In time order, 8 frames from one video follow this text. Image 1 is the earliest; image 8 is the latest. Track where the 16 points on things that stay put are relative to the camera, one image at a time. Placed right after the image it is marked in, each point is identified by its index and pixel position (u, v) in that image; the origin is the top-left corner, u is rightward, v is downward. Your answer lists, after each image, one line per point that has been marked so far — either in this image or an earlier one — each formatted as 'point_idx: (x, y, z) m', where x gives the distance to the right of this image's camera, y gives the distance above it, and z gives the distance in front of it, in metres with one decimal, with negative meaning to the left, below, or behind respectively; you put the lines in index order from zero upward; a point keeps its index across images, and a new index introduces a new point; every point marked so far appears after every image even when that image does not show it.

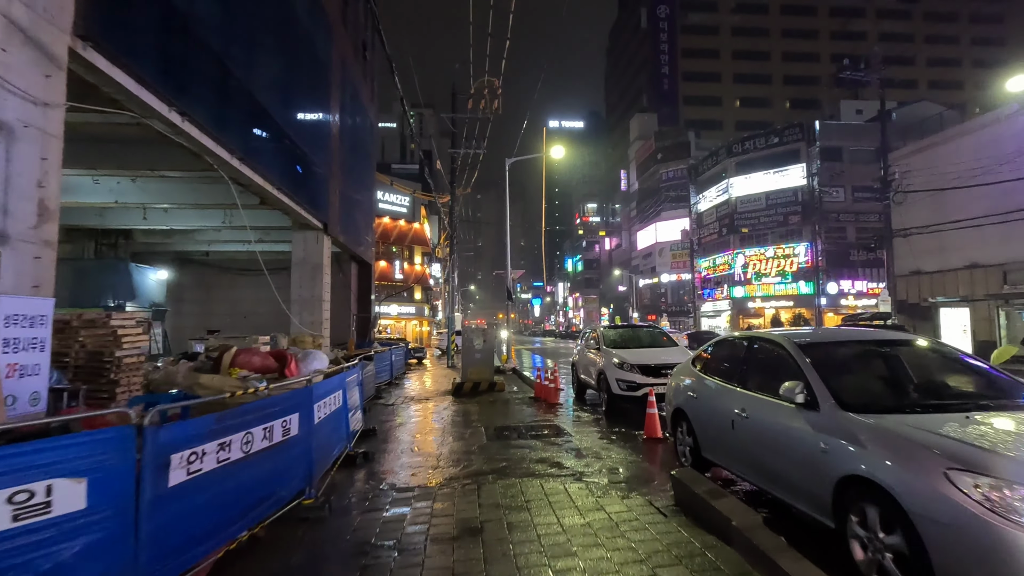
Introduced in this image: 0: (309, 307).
0: (-6.0, -0.6, +16.0) m
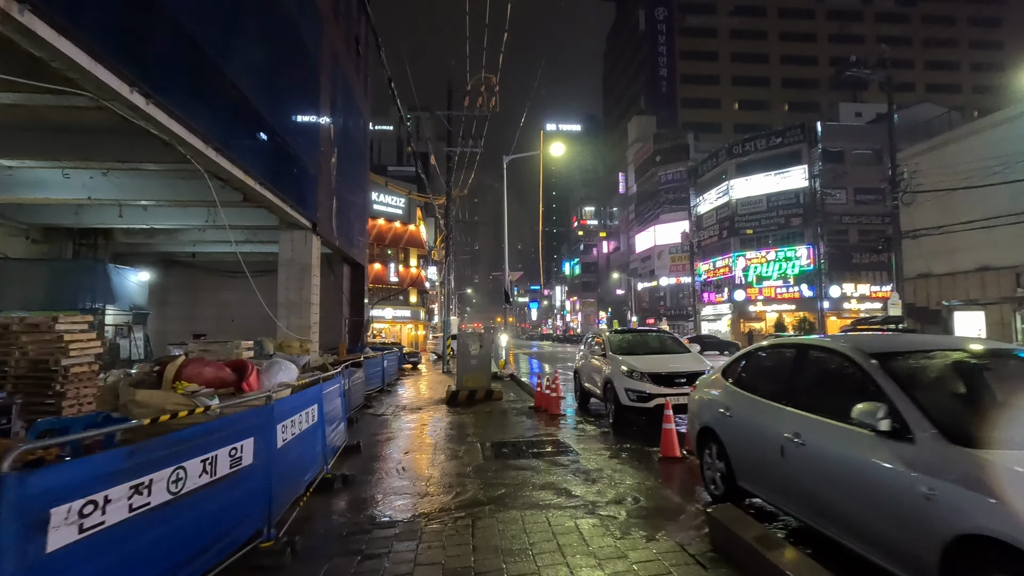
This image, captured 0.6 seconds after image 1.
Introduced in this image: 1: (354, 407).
0: (-6.1, -0.7, +15.3) m
1: (-3.1, -2.3, +10.5) m
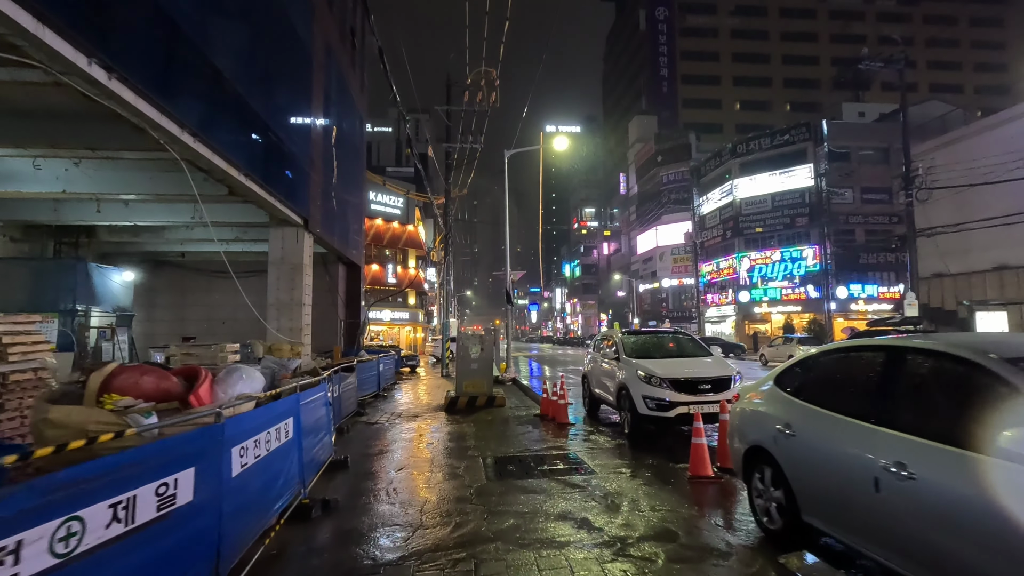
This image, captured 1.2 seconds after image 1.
0: (-6.0, -0.6, +14.5) m
1: (-3.1, -2.3, +9.7) m
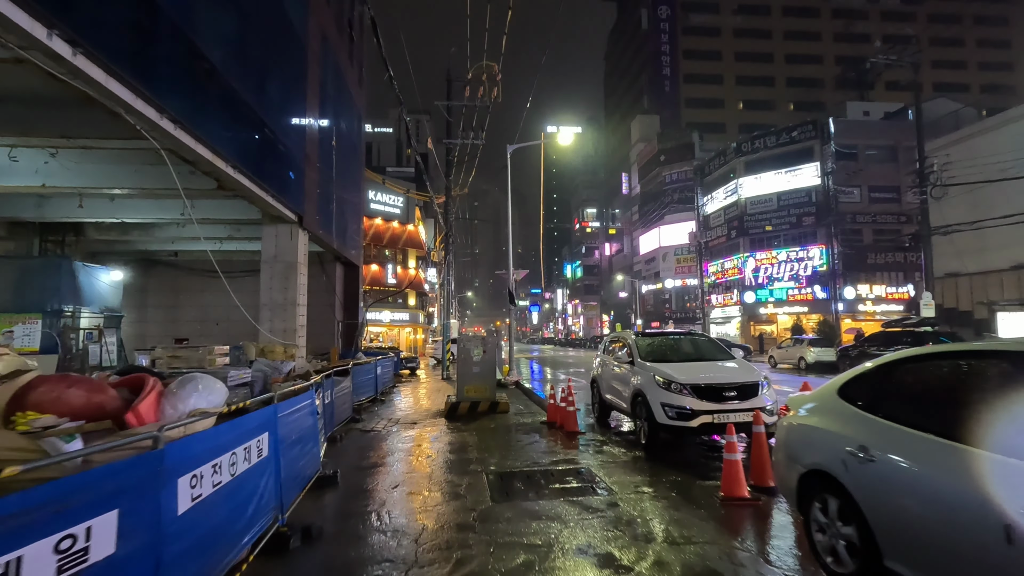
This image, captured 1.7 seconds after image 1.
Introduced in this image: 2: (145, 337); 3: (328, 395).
0: (-6.0, -0.6, +13.9) m
1: (-3.0, -2.3, +9.1) m
2: (-13.1, -1.7, +19.3) m
3: (-2.9, -1.7, +8.4) m
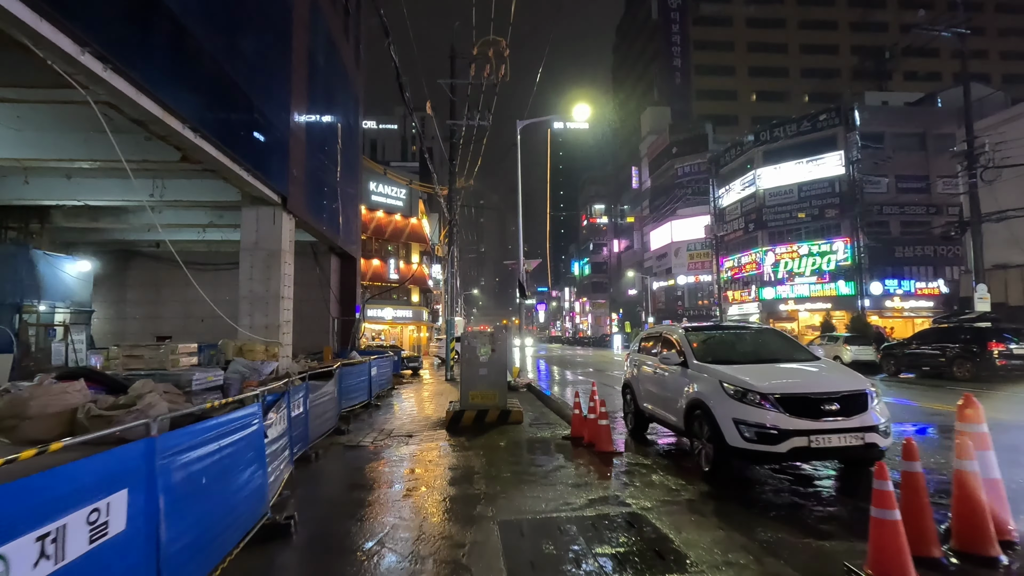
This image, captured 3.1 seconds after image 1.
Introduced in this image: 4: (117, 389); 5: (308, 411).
0: (-5.7, -0.4, +12.3) m
1: (-2.8, -2.1, +7.5) m
2: (-12.8, -1.5, +17.8) m
3: (-2.7, -1.4, +6.8) m
4: (-6.4, -1.6, +8.7) m
5: (-2.7, -1.6, +7.2) m
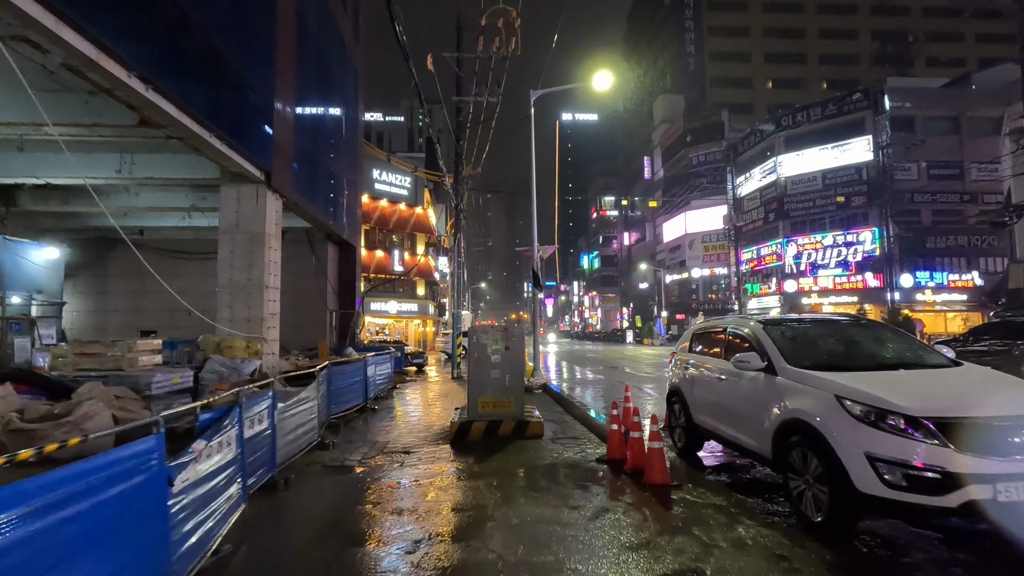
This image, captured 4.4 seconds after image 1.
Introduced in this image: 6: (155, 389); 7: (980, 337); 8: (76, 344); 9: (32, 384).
0: (-5.4, -0.2, +10.9) m
1: (-2.5, -1.9, +6.0) m
2: (-12.5, -1.2, +16.5) m
3: (-2.4, -1.3, +5.3) m
4: (-6.1, -1.4, +7.3) m
5: (-2.5, -1.5, +5.7) m
6: (-5.3, -1.5, +8.0) m
7: (+13.0, -1.3, +14.9) m
8: (-6.8, -0.9, +8.4) m
9: (-6.4, -1.3, +7.2) m
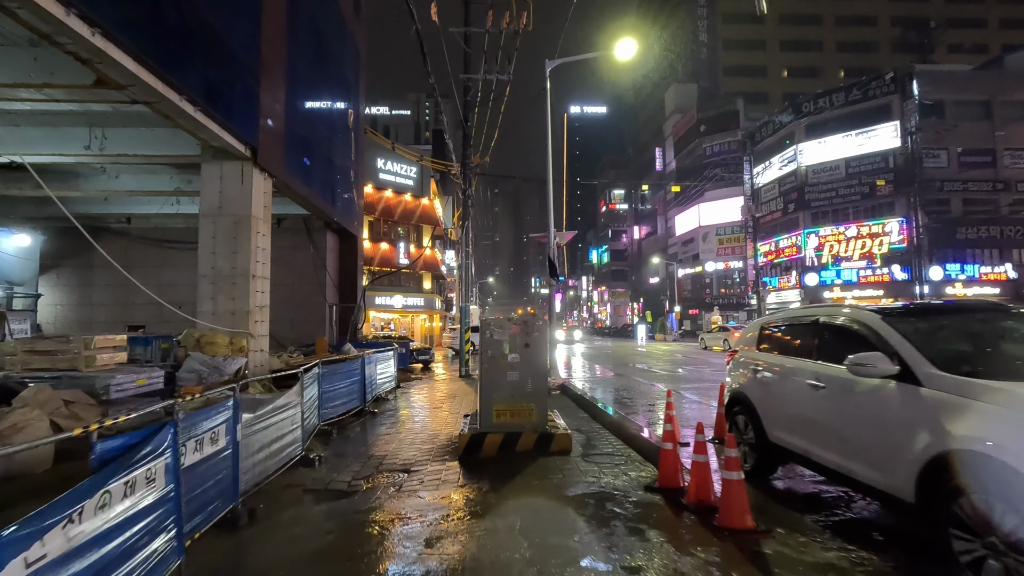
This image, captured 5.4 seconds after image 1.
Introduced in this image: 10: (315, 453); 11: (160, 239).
0: (-5.1, 0.0, +9.8) m
1: (-2.3, -1.7, +4.9) m
2: (-12.1, -1.0, +15.4) m
3: (-2.2, -1.1, +4.2) m
4: (-5.9, -1.3, +6.2) m
5: (-2.3, -1.3, +4.6) m
6: (-5.0, -1.3, +6.8) m
7: (+13.3, -1.1, +13.6) m
8: (-6.6, -0.7, +7.3) m
9: (-6.2, -1.1, +6.1) m
10: (-2.3, -2.0, +6.6) m
11: (-10.4, +1.4, +15.8) m
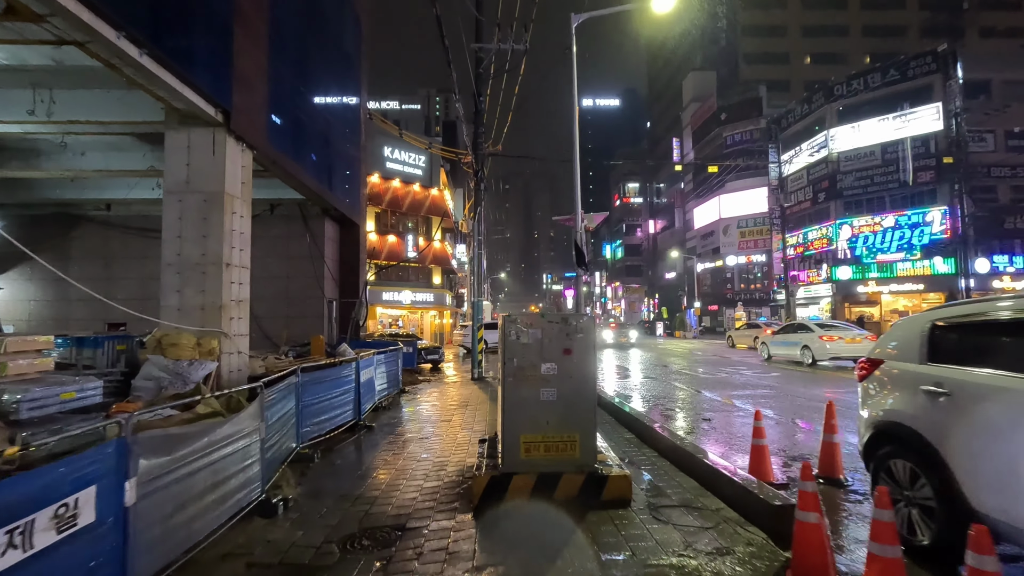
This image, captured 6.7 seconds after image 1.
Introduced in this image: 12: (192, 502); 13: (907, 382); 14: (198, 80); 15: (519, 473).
0: (-4.8, +0.1, +8.2) m
1: (-2.1, -1.6, +3.3) m
2: (-11.6, -0.8, +14.0) m
3: (-2.0, -1.0, +2.6) m
4: (-5.6, -1.2, +4.6) m
5: (-2.0, -1.2, +3.0) m
6: (-4.7, -1.2, +5.3) m
7: (+13.8, -0.9, +11.7) m
8: (-6.3, -0.6, +5.8) m
9: (-5.9, -1.0, +4.5) m
10: (-2.0, -1.9, +5.0) m
11: (-9.9, +1.6, +14.4) m
12: (-2.1, -1.4, +3.5) m
13: (+2.5, -0.6, +3.3) m
14: (-4.4, +2.9, +7.7) m
15: (+0.1, -1.4, +4.3) m
